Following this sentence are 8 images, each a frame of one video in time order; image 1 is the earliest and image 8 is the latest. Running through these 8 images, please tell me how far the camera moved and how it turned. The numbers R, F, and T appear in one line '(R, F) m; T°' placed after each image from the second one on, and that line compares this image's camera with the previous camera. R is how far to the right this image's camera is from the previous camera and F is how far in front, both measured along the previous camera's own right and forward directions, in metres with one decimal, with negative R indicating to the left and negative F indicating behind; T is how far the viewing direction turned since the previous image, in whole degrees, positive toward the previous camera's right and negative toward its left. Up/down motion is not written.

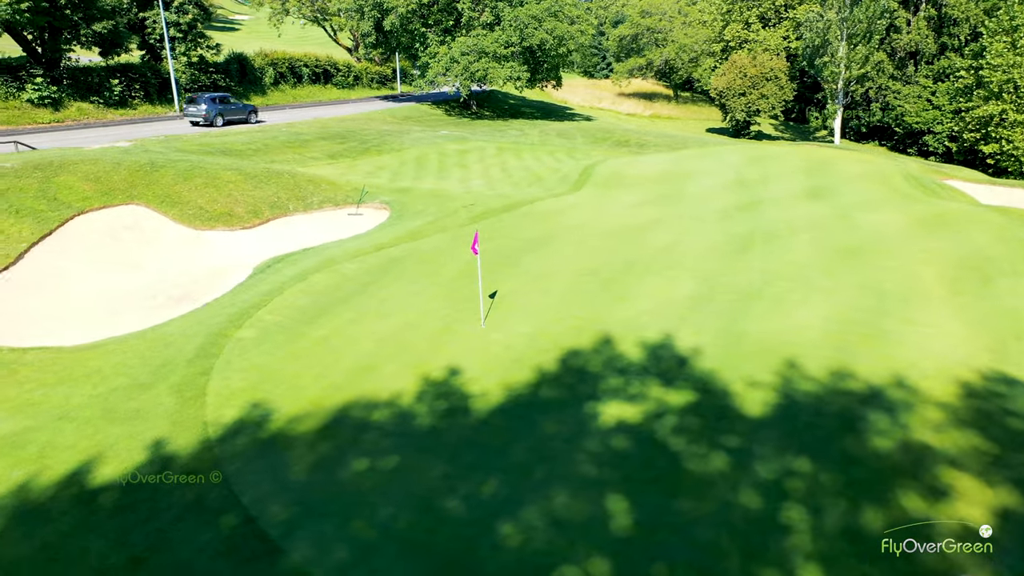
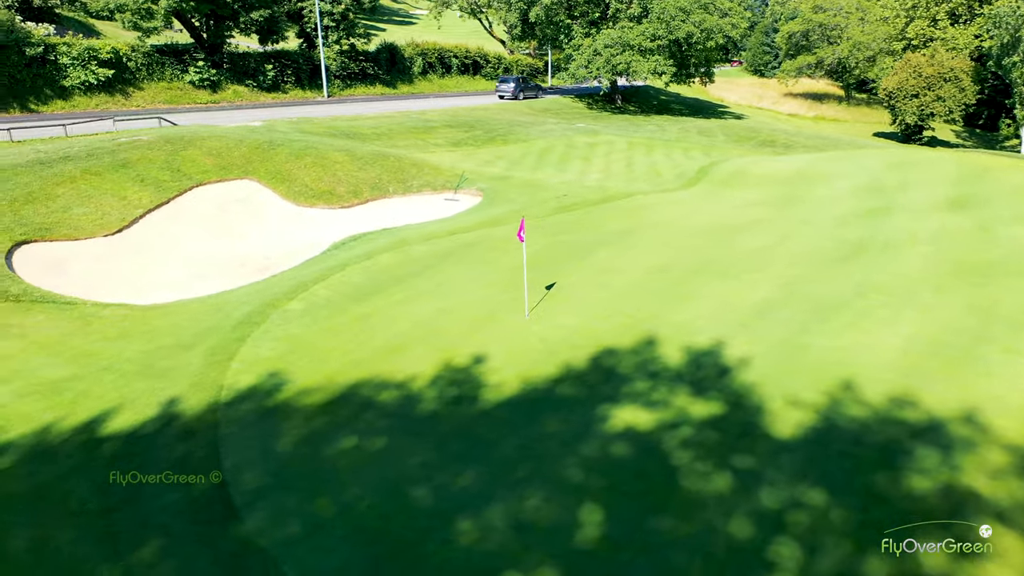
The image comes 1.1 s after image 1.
(+2.2, +0.8) m; -11°
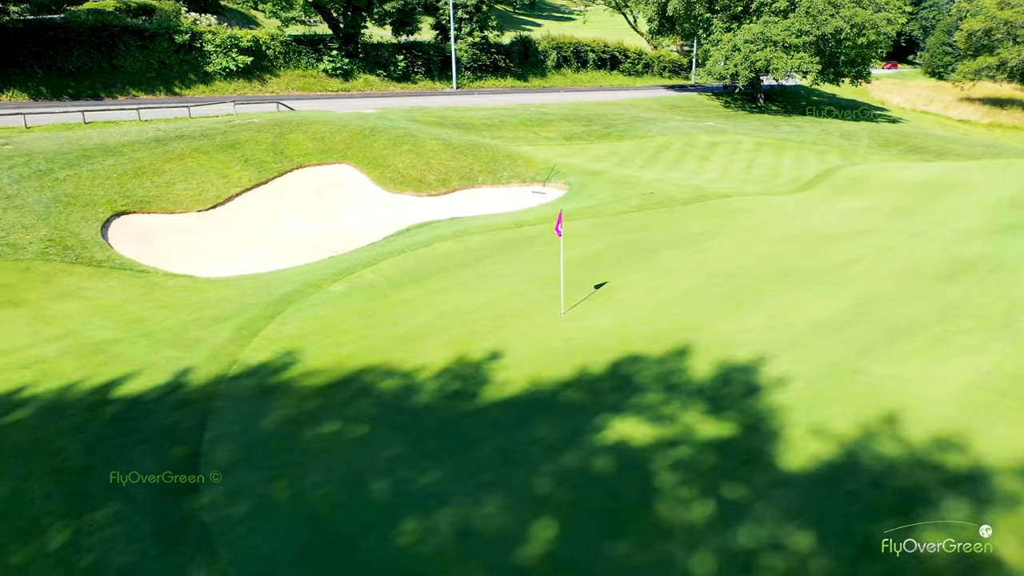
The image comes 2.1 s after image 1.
(+2.1, +0.8) m; -11°
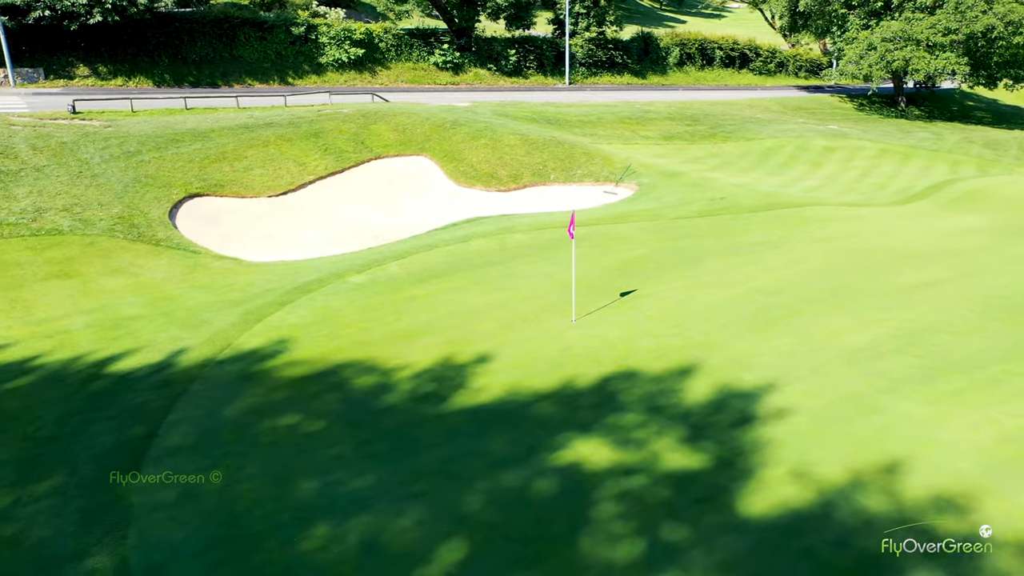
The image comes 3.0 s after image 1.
(+2.2, +0.8) m; -10°
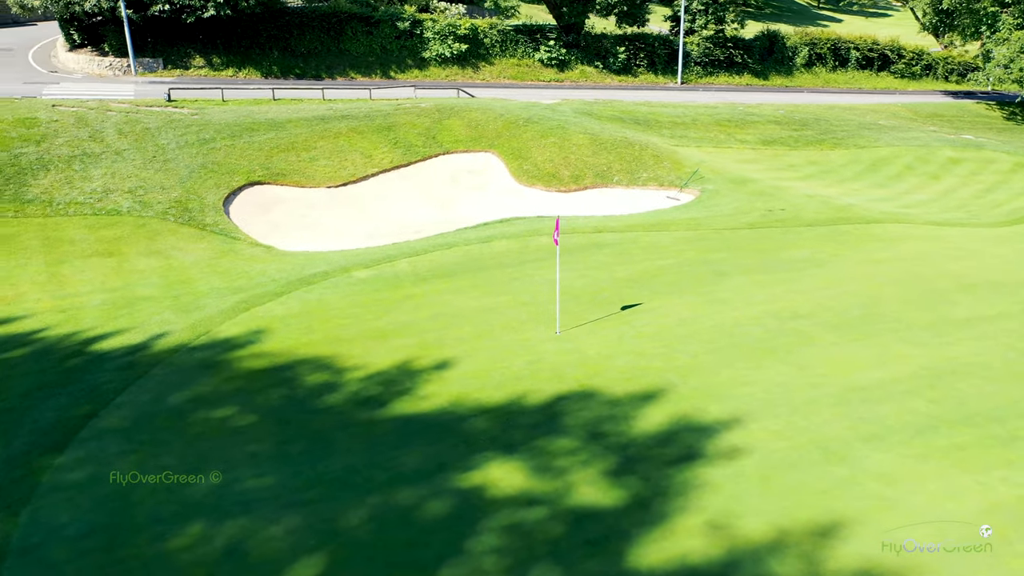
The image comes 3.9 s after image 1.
(+2.6, +0.8) m; -10°
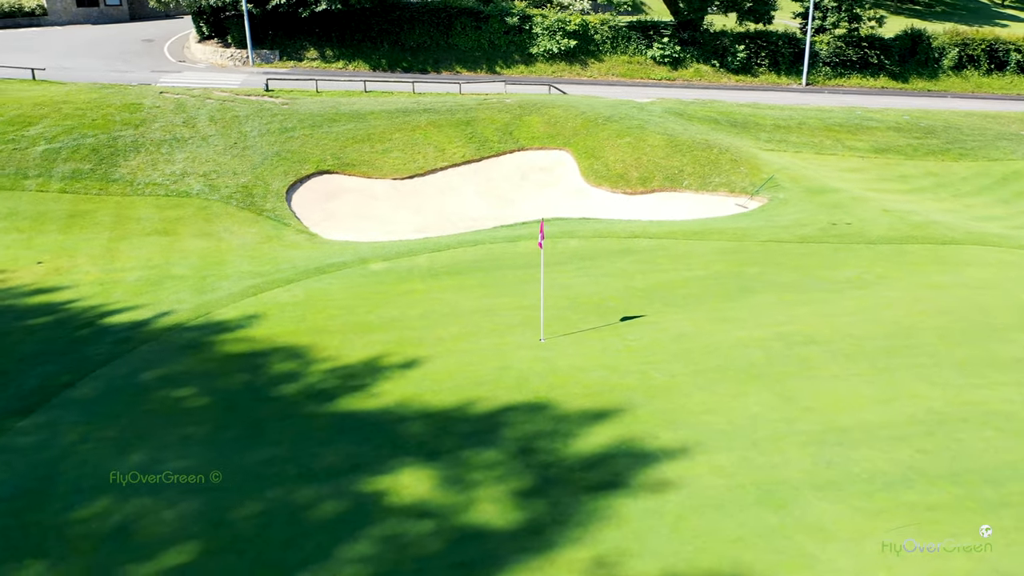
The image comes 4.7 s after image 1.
(+2.5, +0.6) m; -10°
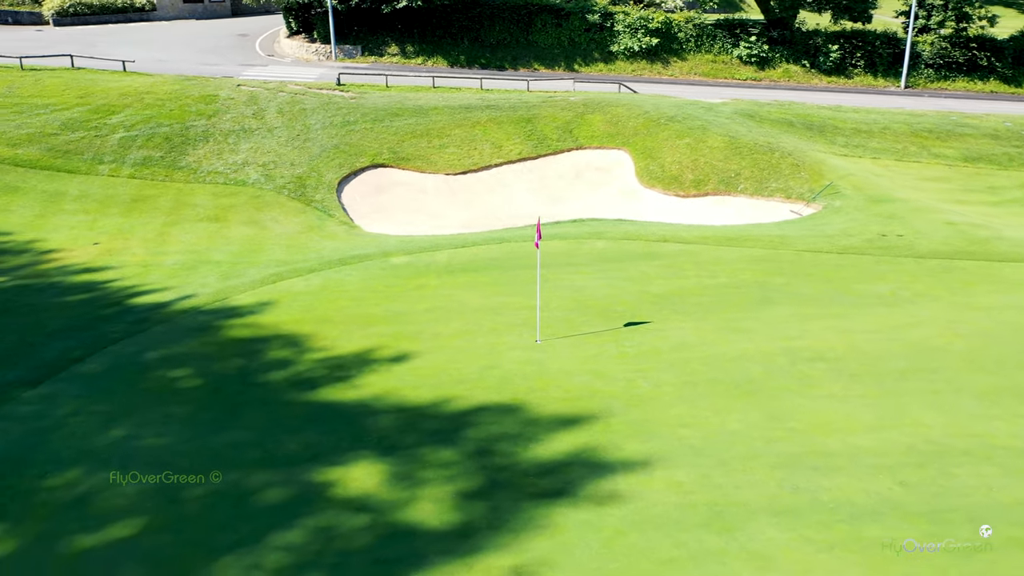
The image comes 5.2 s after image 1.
(+1.6, +0.2) m; -7°
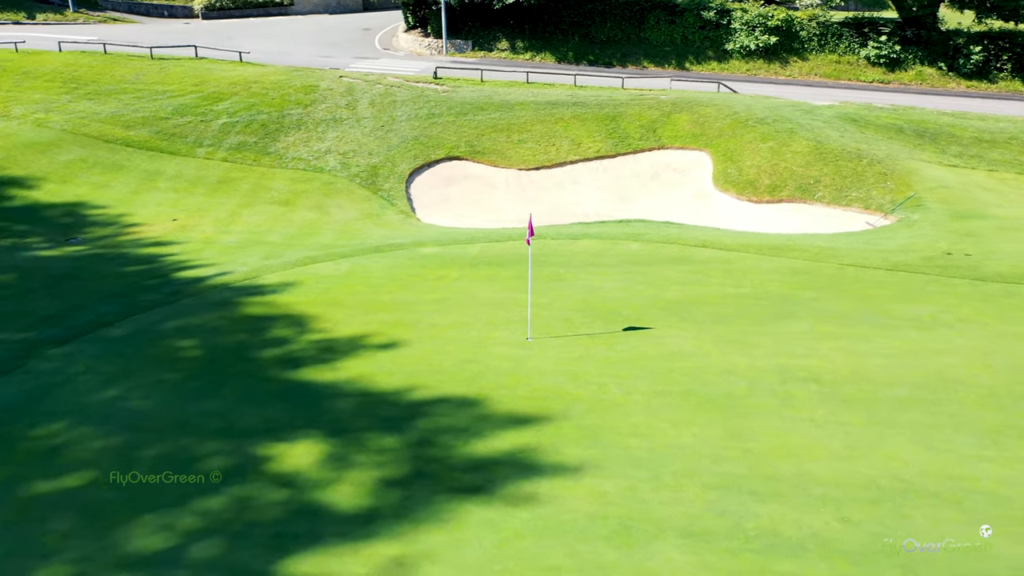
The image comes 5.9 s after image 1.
(+2.3, +0.2) m; -10°
